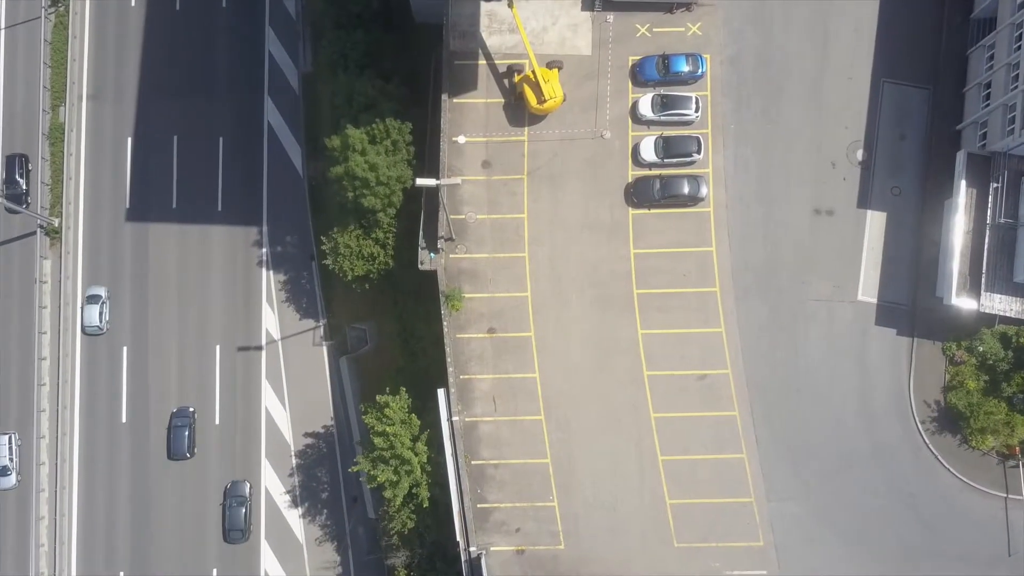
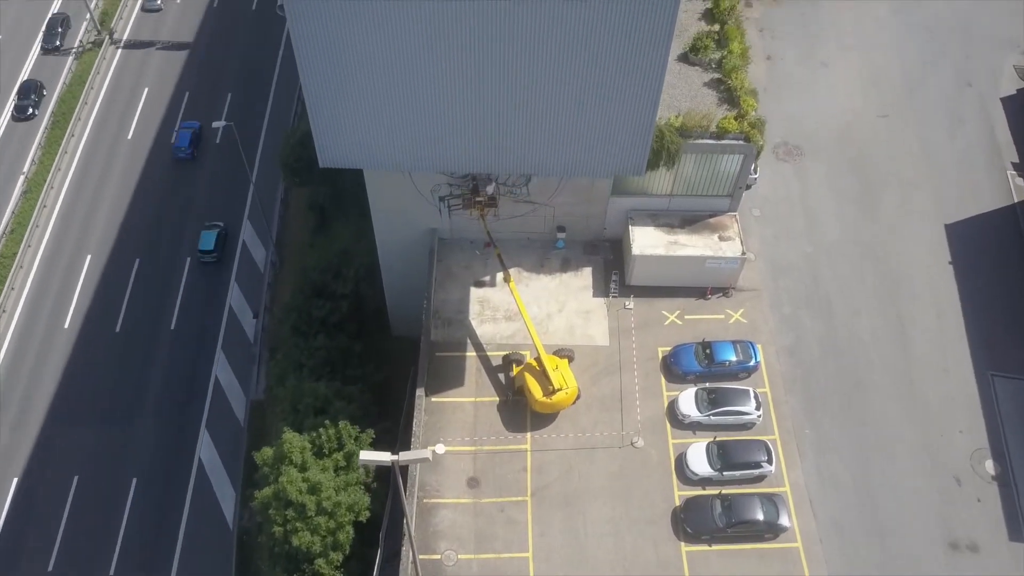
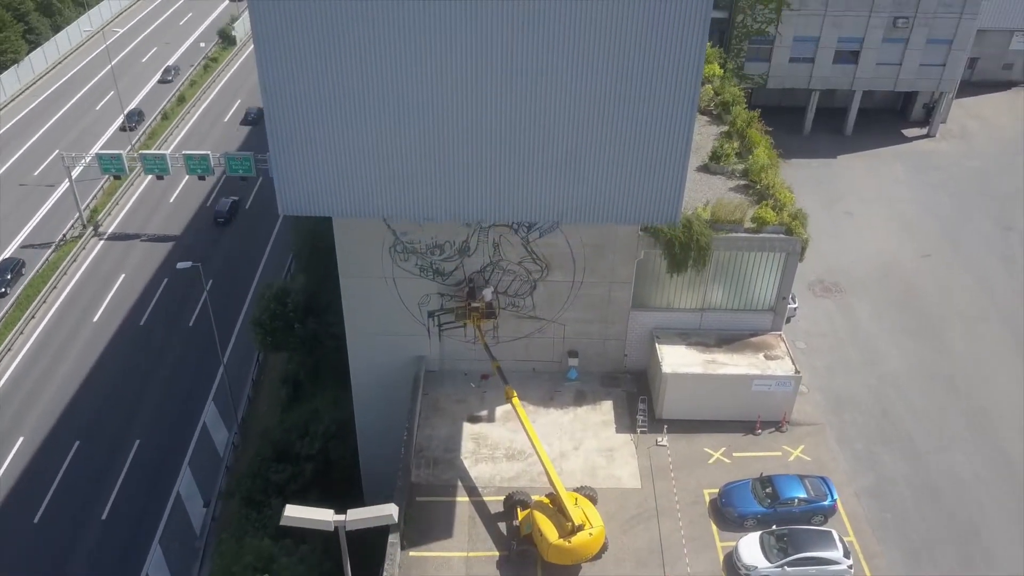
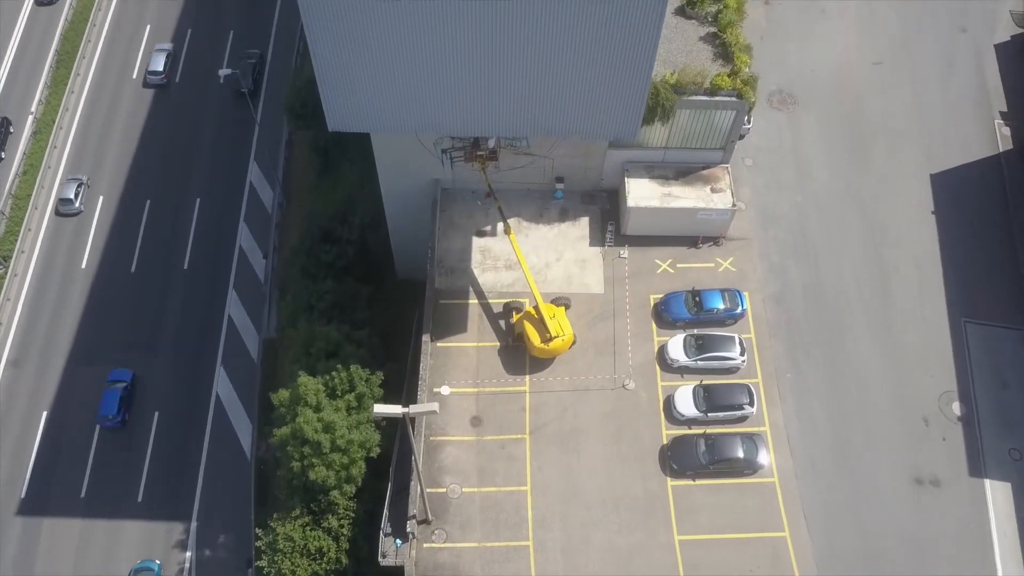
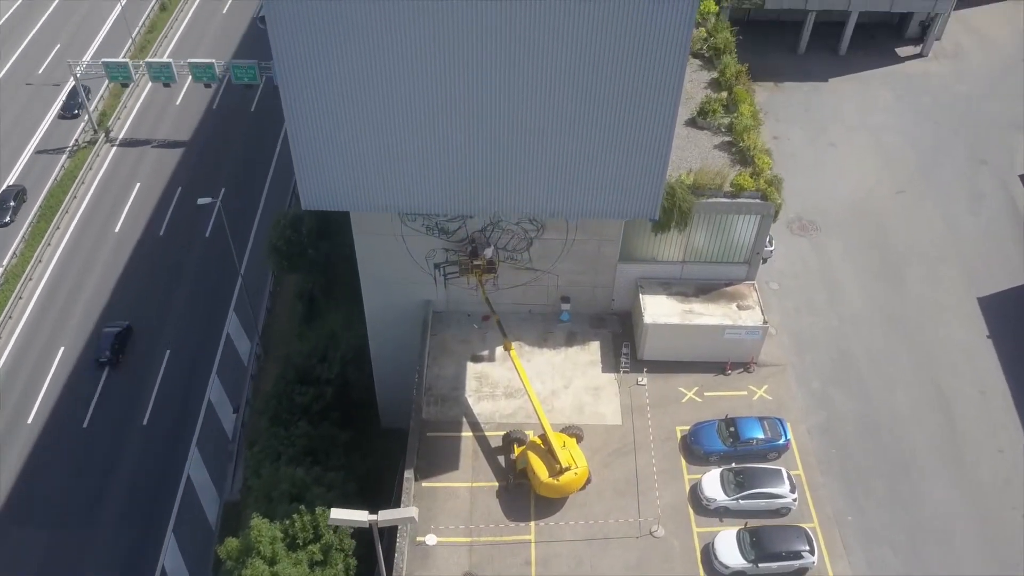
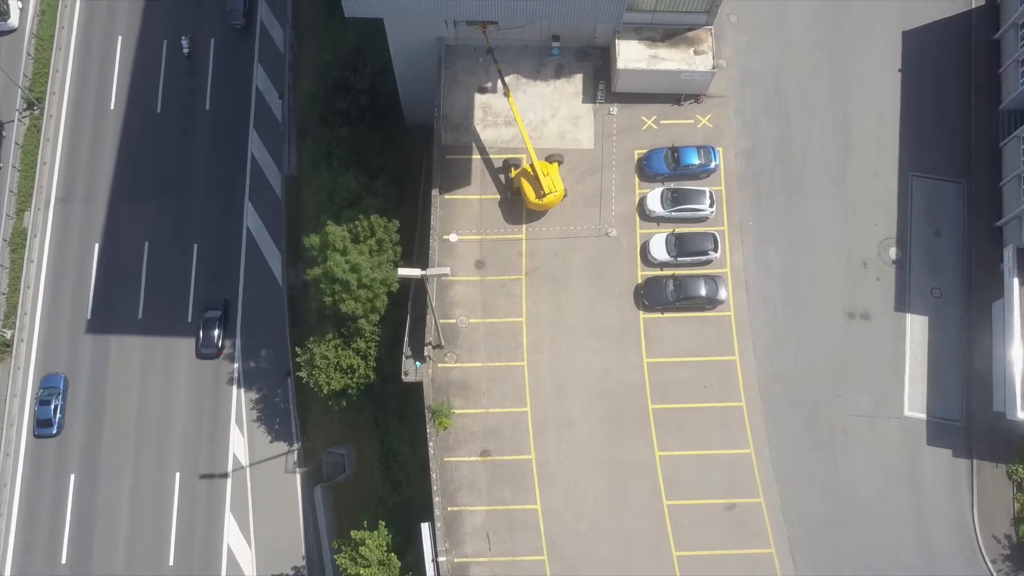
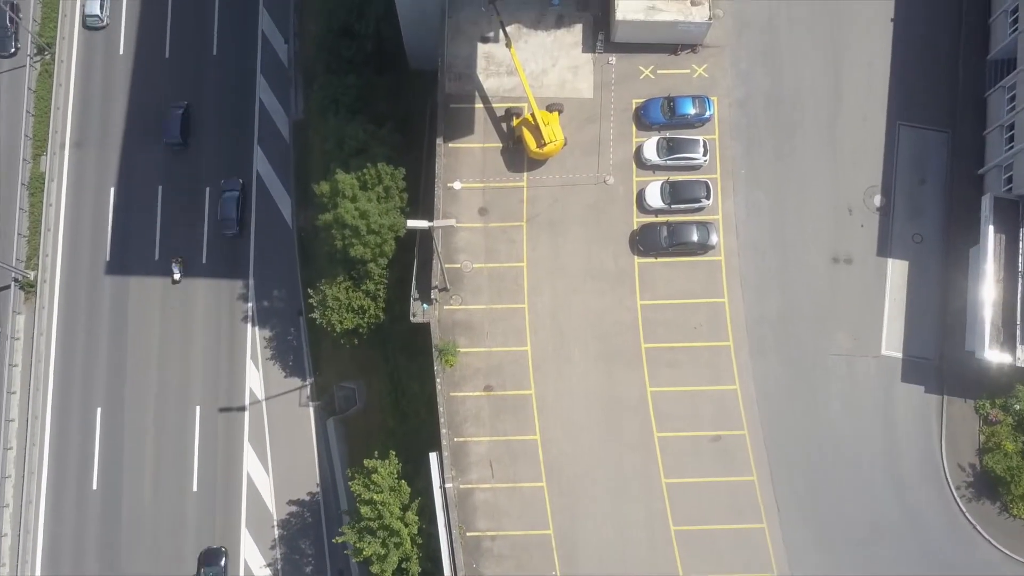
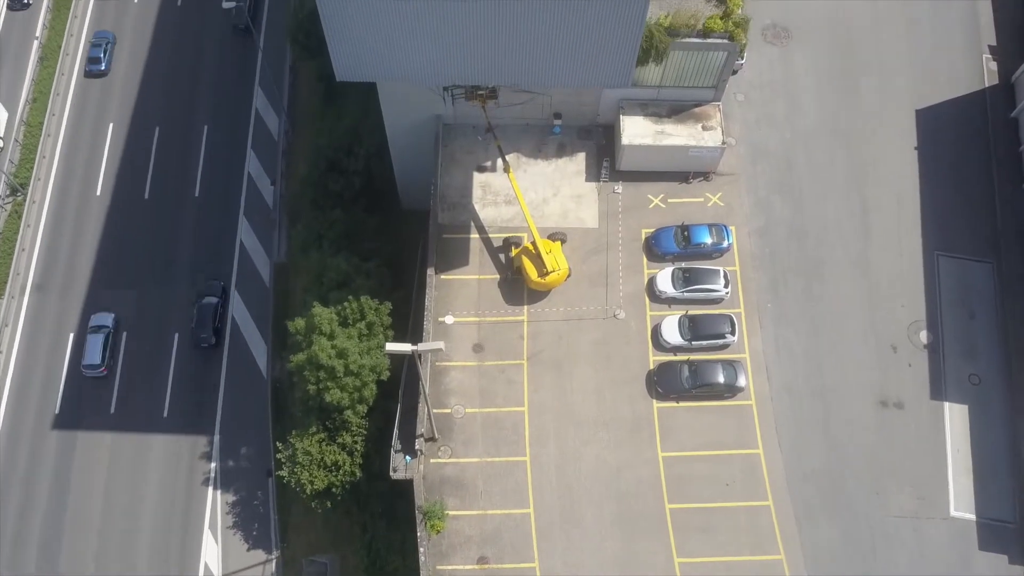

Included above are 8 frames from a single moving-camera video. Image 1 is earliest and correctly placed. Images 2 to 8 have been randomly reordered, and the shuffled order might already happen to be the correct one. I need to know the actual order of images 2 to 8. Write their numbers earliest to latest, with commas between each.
7, 6, 8, 4, 2, 5, 3
